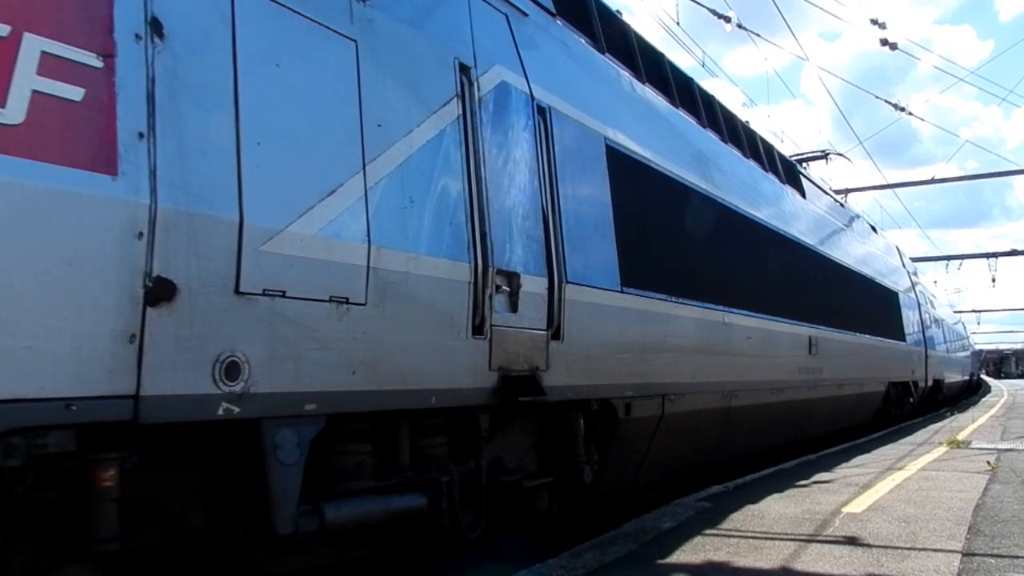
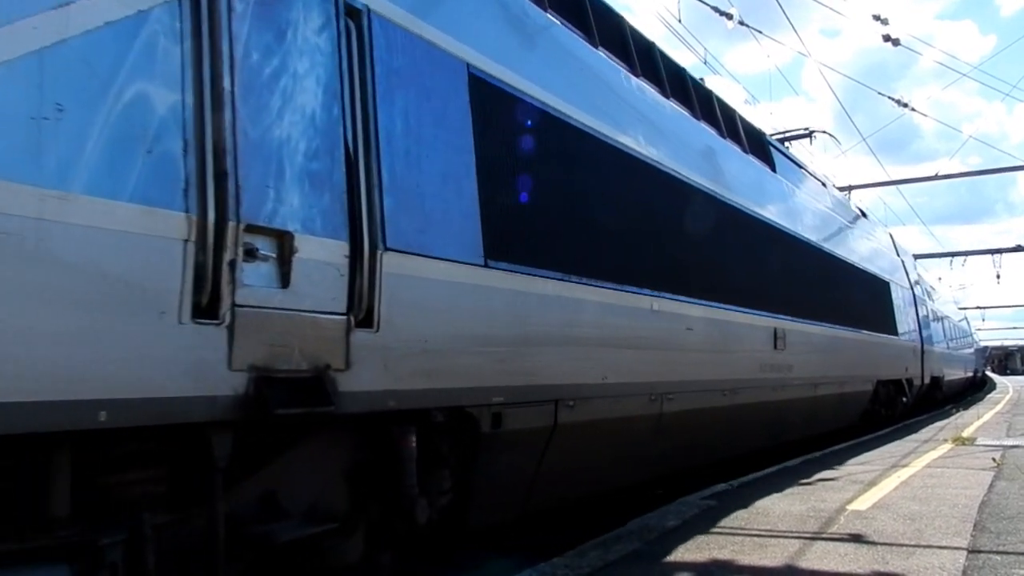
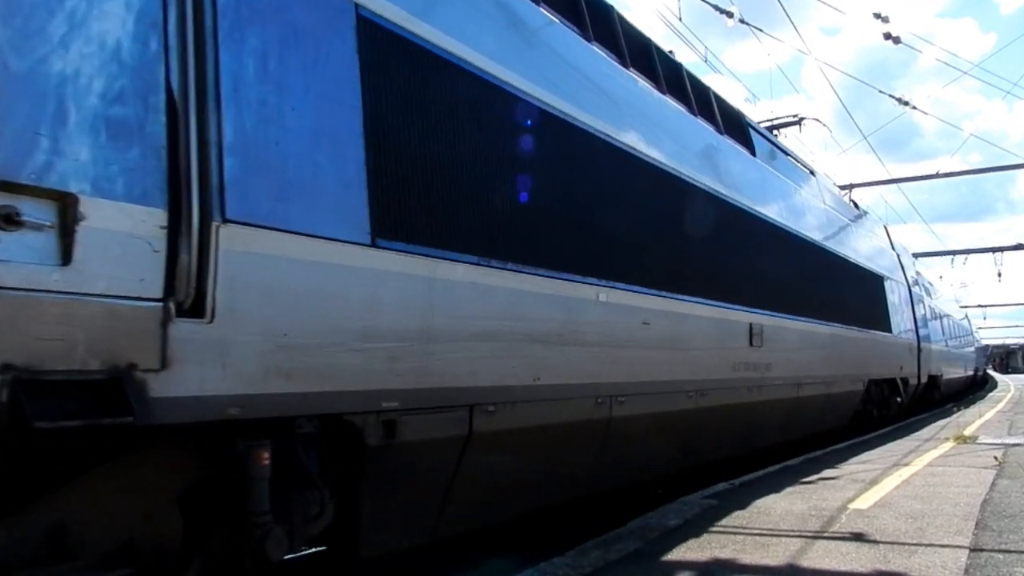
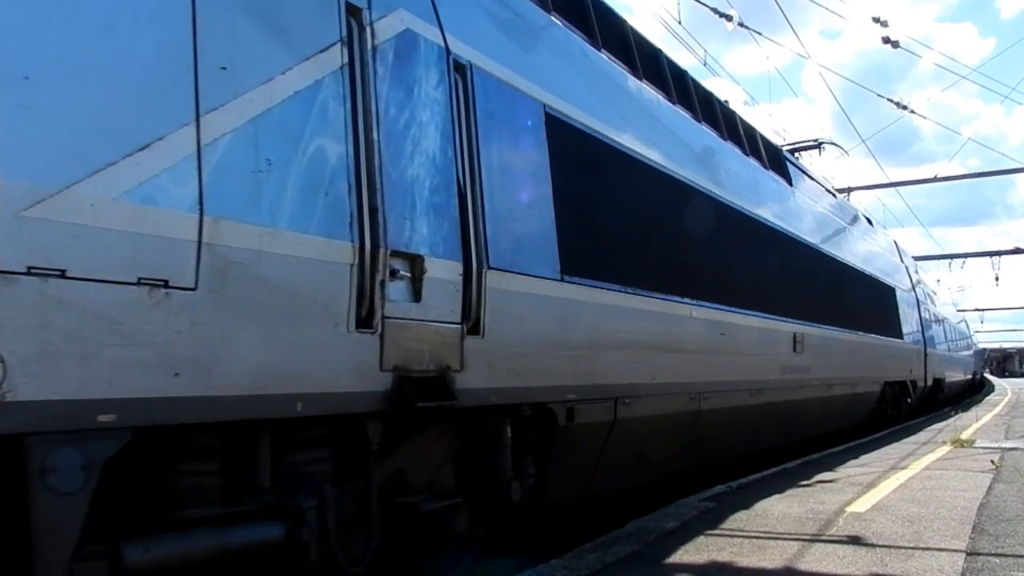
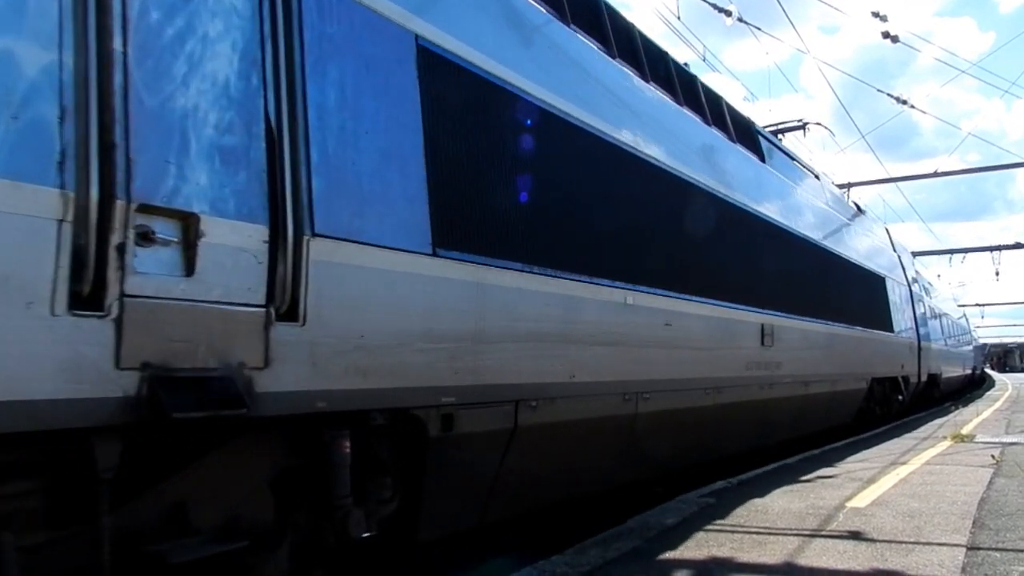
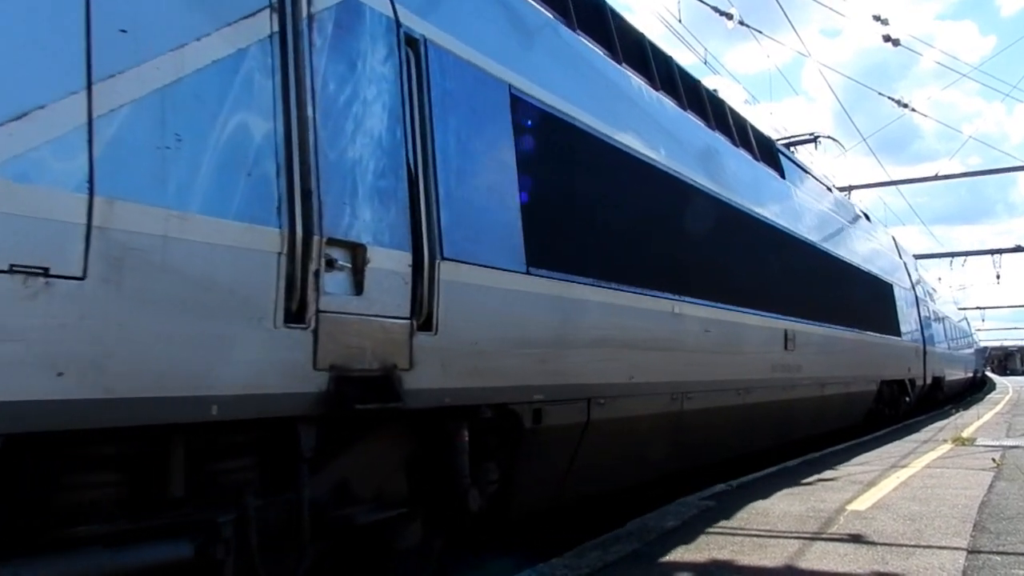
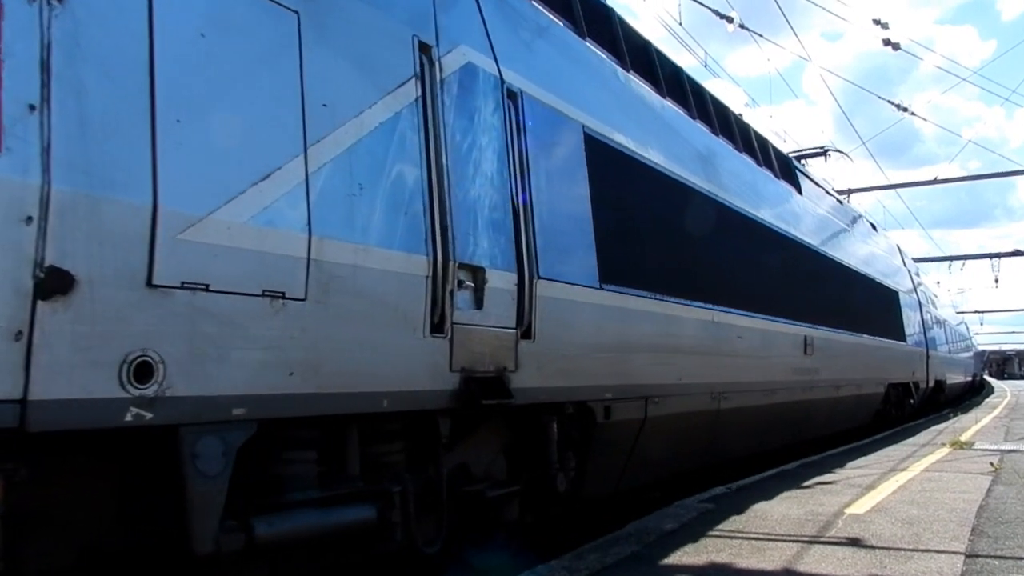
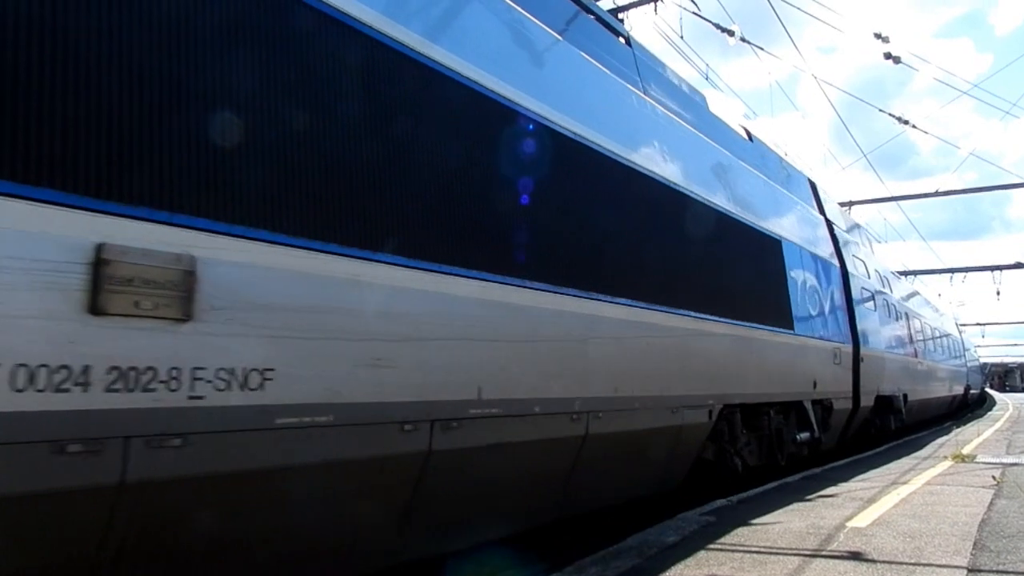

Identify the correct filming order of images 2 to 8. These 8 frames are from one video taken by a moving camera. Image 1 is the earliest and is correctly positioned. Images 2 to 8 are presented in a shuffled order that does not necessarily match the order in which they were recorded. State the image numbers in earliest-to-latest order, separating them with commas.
7, 4, 6, 2, 5, 3, 8
